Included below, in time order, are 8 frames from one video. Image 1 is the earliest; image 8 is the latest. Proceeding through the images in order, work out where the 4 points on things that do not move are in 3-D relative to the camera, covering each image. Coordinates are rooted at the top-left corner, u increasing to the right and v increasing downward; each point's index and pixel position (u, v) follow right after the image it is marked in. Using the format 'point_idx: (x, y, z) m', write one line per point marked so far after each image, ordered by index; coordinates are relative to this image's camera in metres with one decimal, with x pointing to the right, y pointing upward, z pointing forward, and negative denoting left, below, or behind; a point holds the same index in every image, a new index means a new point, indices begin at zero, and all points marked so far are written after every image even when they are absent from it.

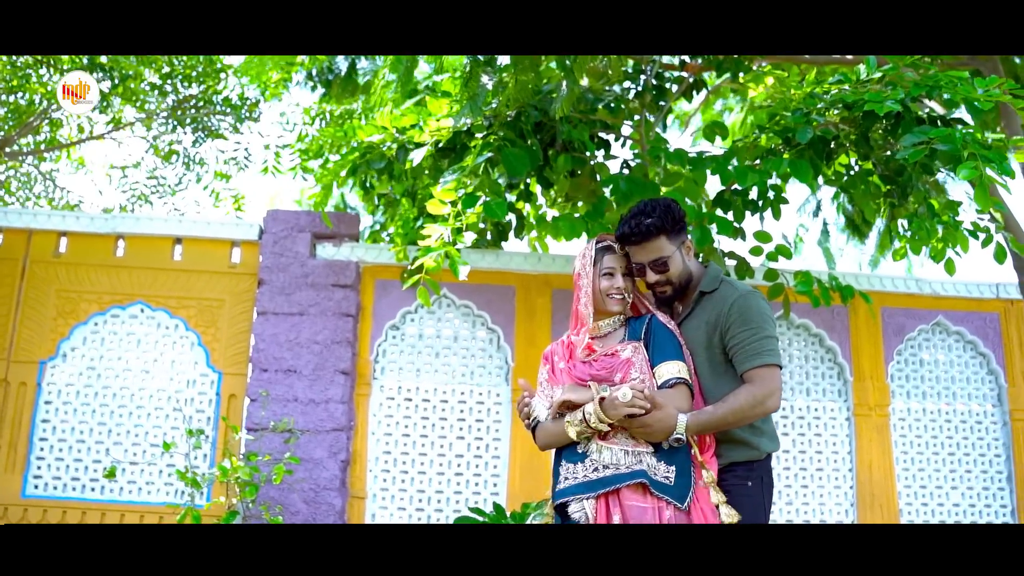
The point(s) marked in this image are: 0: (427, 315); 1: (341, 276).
0: (-0.5, -0.1, +5.2) m
1: (-0.9, +0.1, +5.2) m
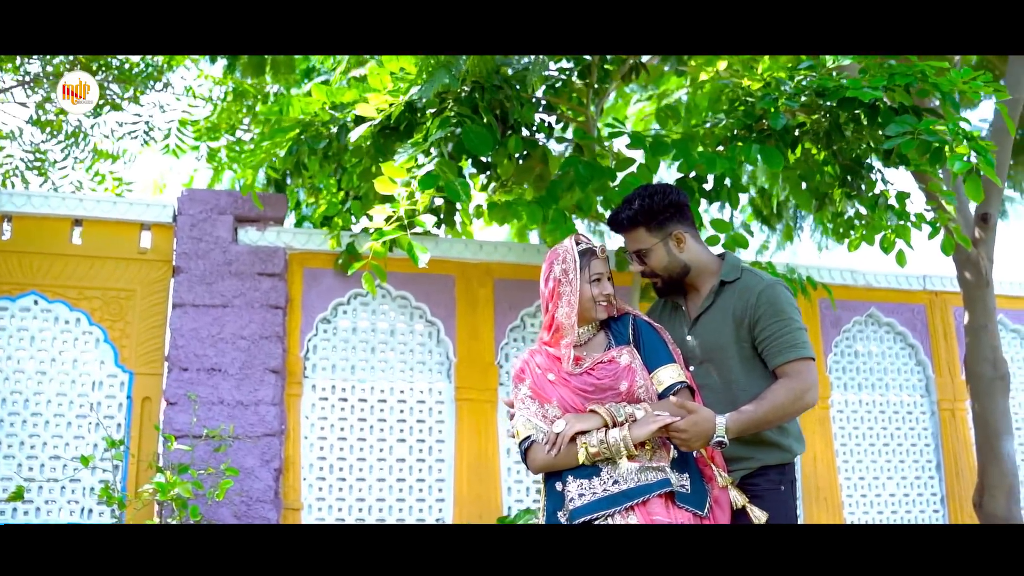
0: (-0.7, -0.1, +4.8) m
1: (-1.1, +0.1, +4.6) m
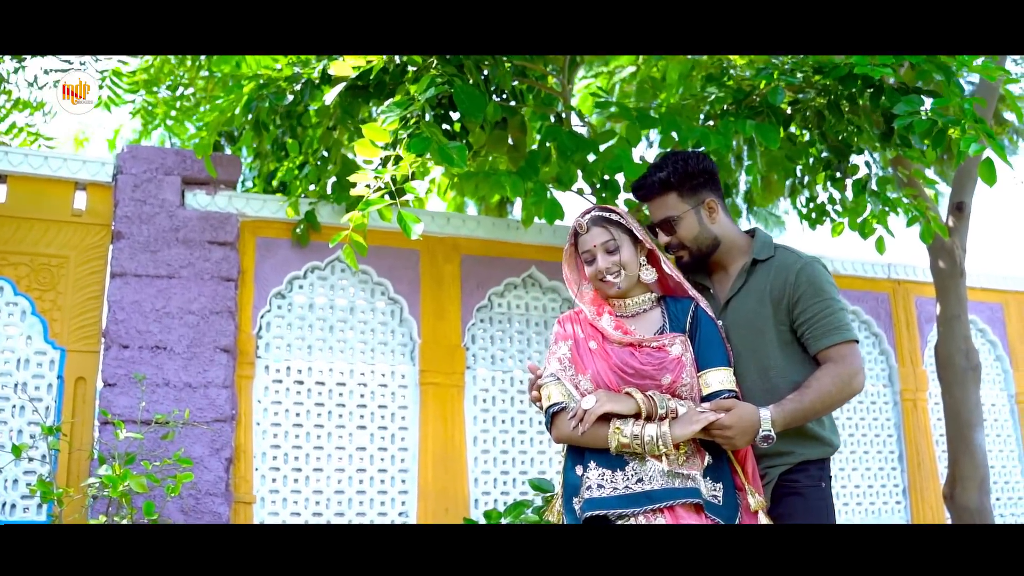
0: (-0.9, 0.0, +4.4) m
1: (-1.2, +0.2, +4.2) m
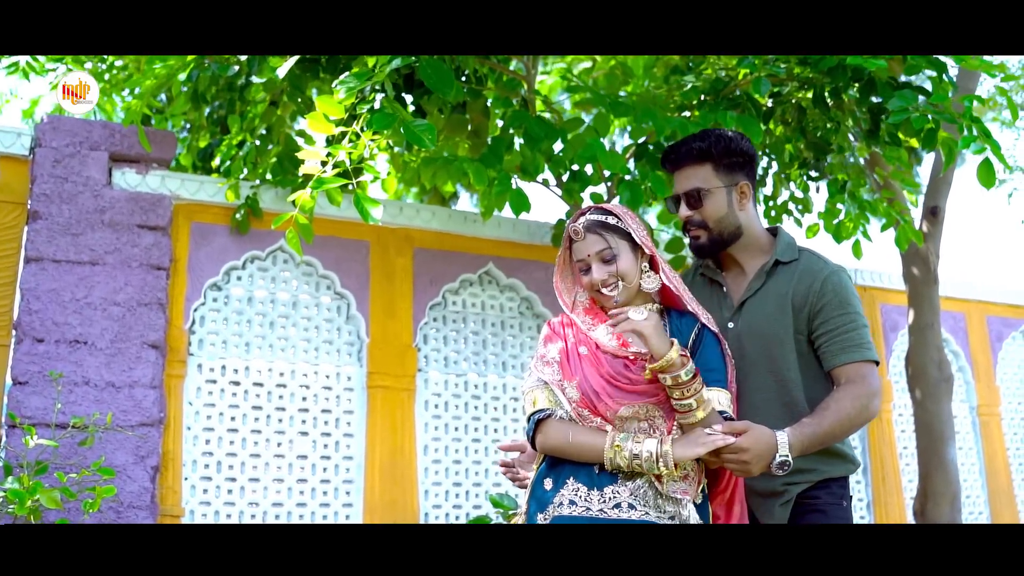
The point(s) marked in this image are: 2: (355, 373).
0: (-1.0, +0.1, +4.0) m
1: (-1.4, +0.3, +3.8) m
2: (-0.6, -0.3, +4.1) m
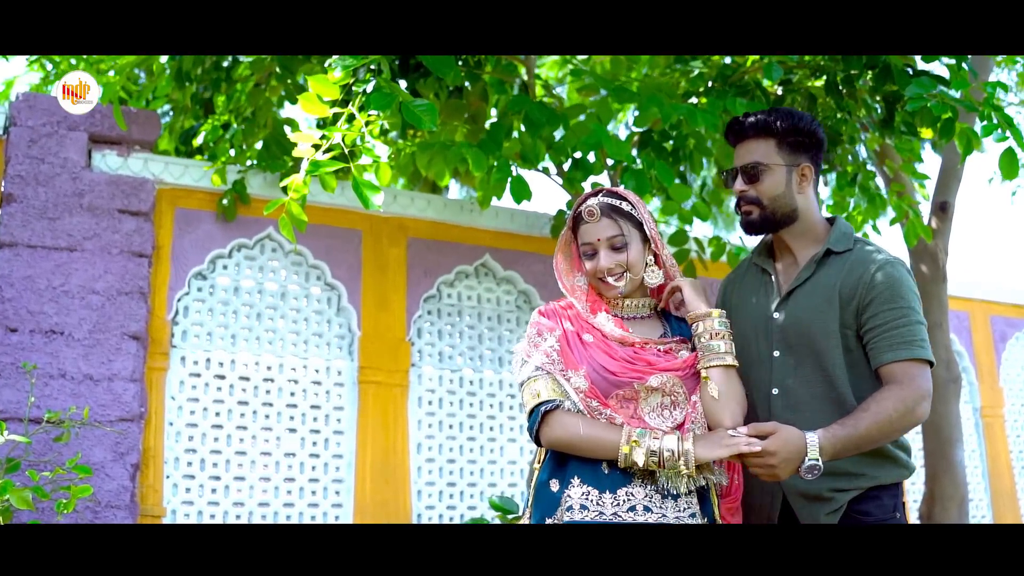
0: (-1.0, +0.1, +3.8) m
1: (-1.4, +0.3, +3.6) m
2: (-0.6, -0.3, +3.9) m
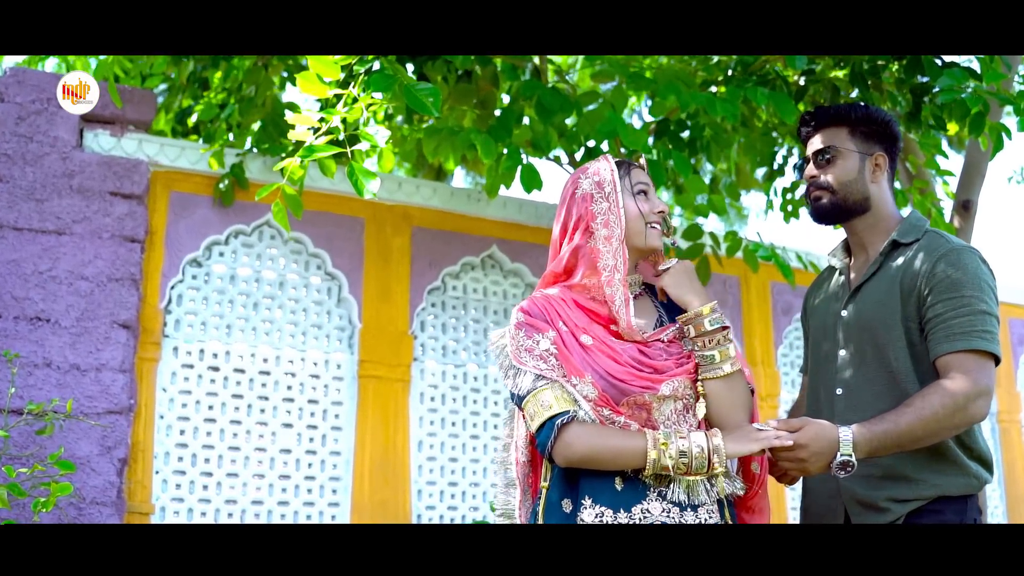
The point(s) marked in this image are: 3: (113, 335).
0: (-1.0, +0.1, +3.7) m
1: (-1.3, +0.4, +3.4) m
2: (-0.6, -0.3, +3.8) m
3: (-1.3, -0.2, +3.3) m
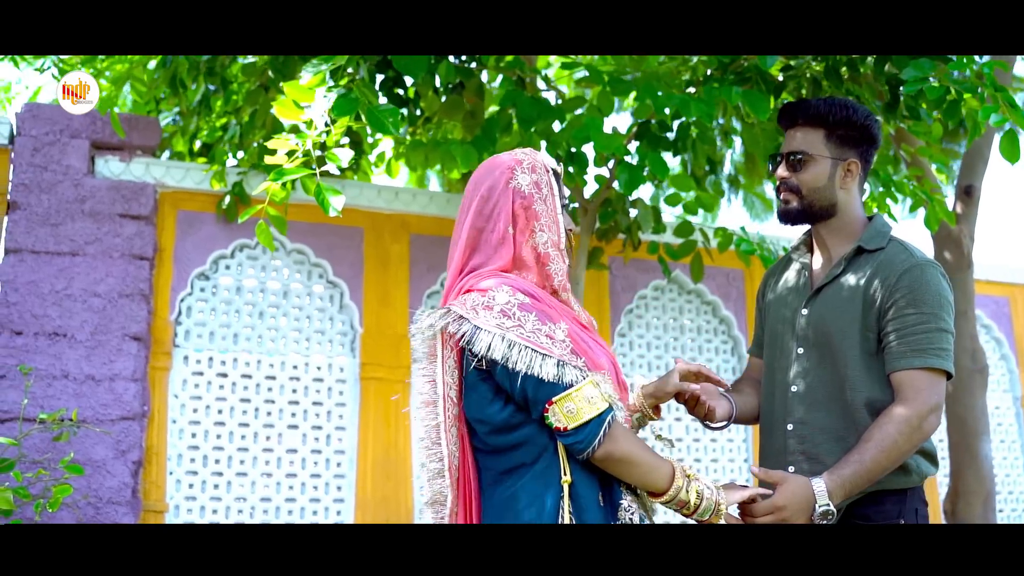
0: (-1.0, +0.1, +3.9) m
1: (-1.4, +0.3, +3.7) m
2: (-0.7, -0.3, +4.0) m
3: (-1.4, -0.2, +3.6) m
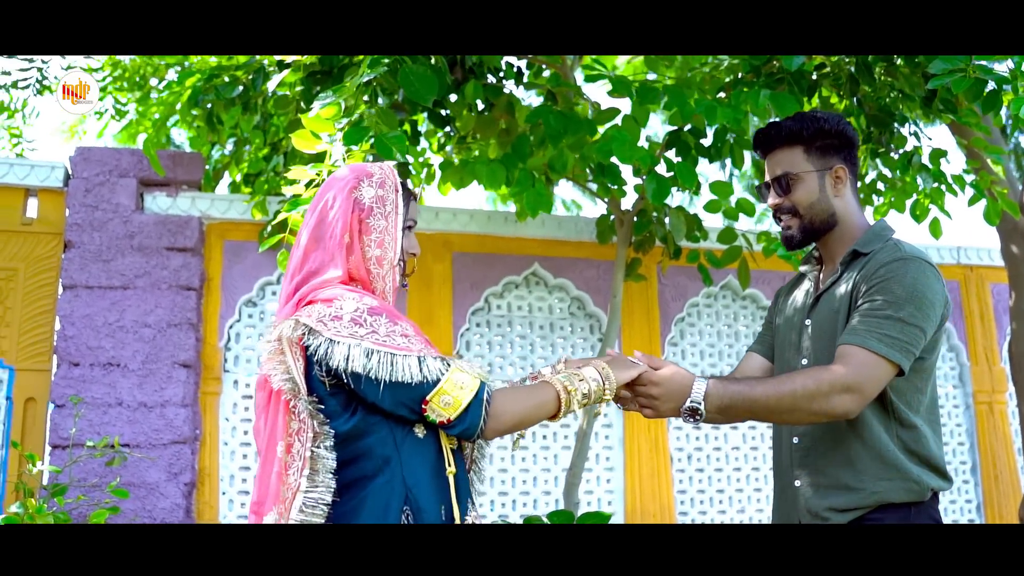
0: (-0.9, 0.0, +4.0) m
1: (-1.3, +0.2, +3.9) m
2: (-0.5, -0.4, +4.0) m
3: (-1.3, -0.3, +3.8) m
